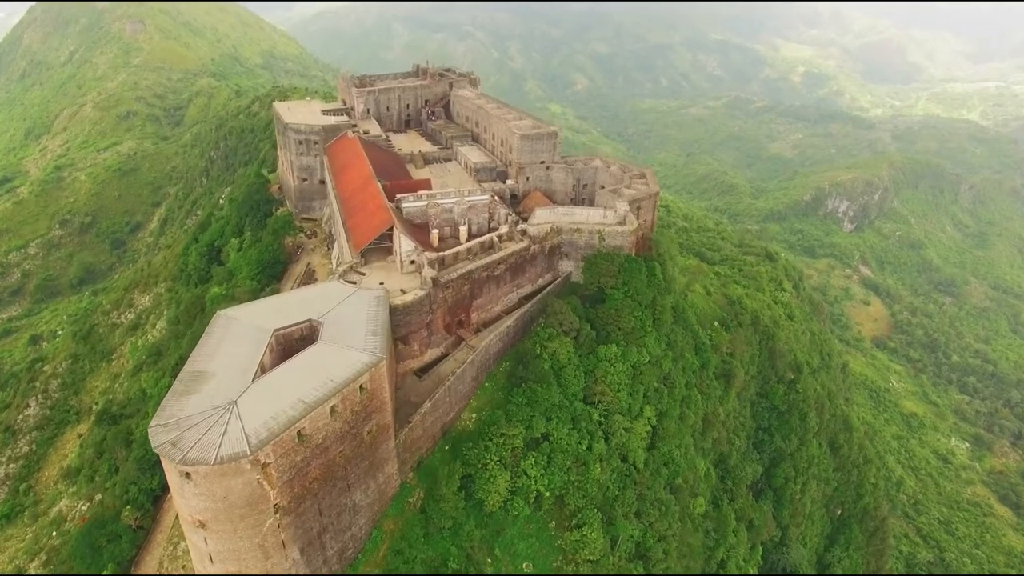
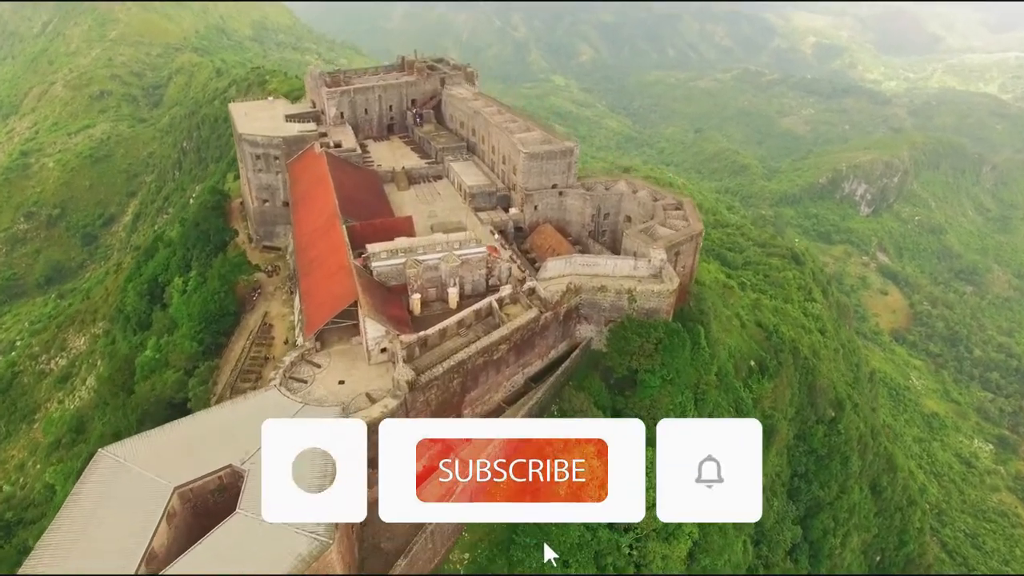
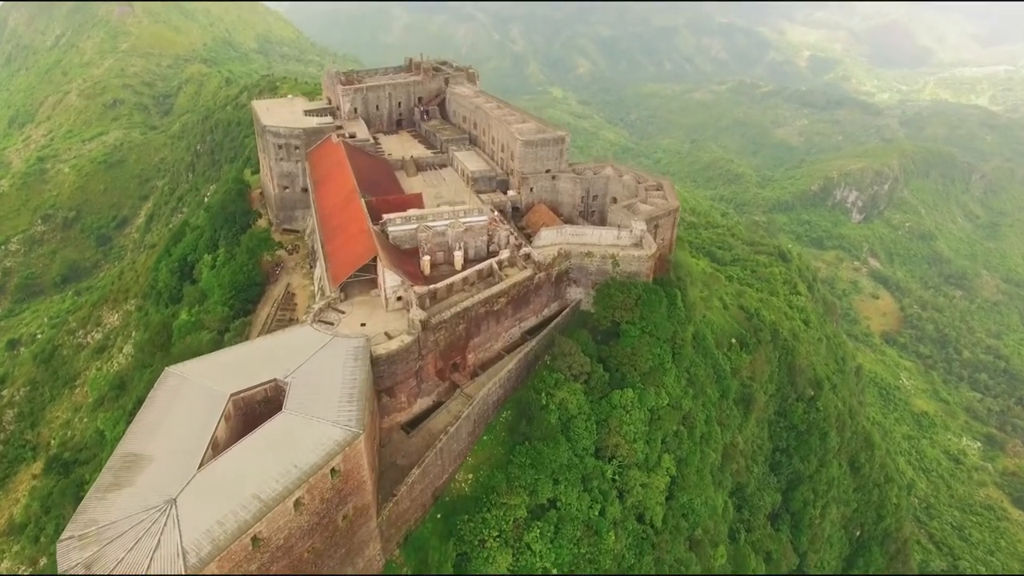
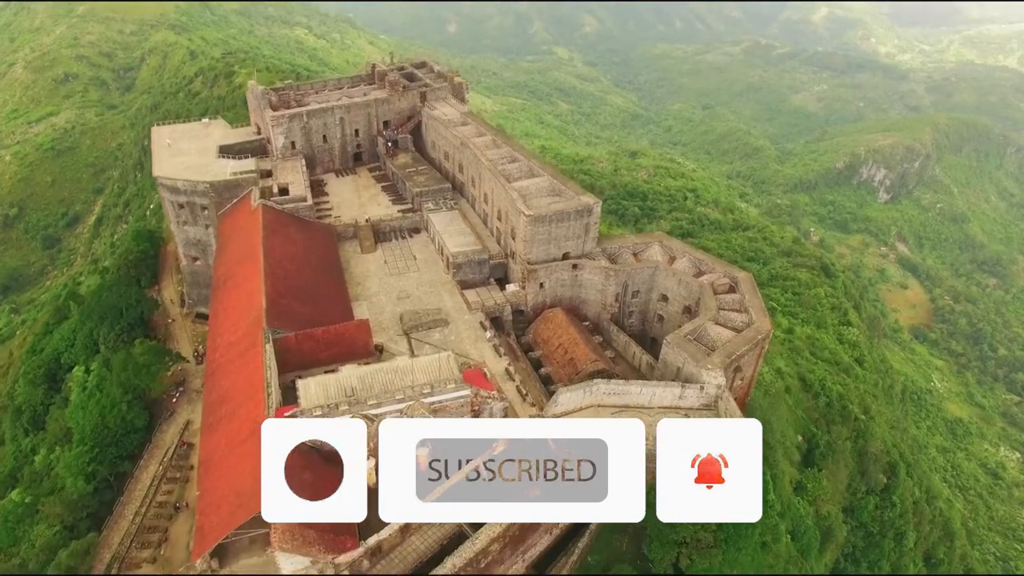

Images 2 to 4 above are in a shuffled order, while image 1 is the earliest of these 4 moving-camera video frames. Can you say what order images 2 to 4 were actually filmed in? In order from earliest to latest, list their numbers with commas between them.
3, 2, 4
